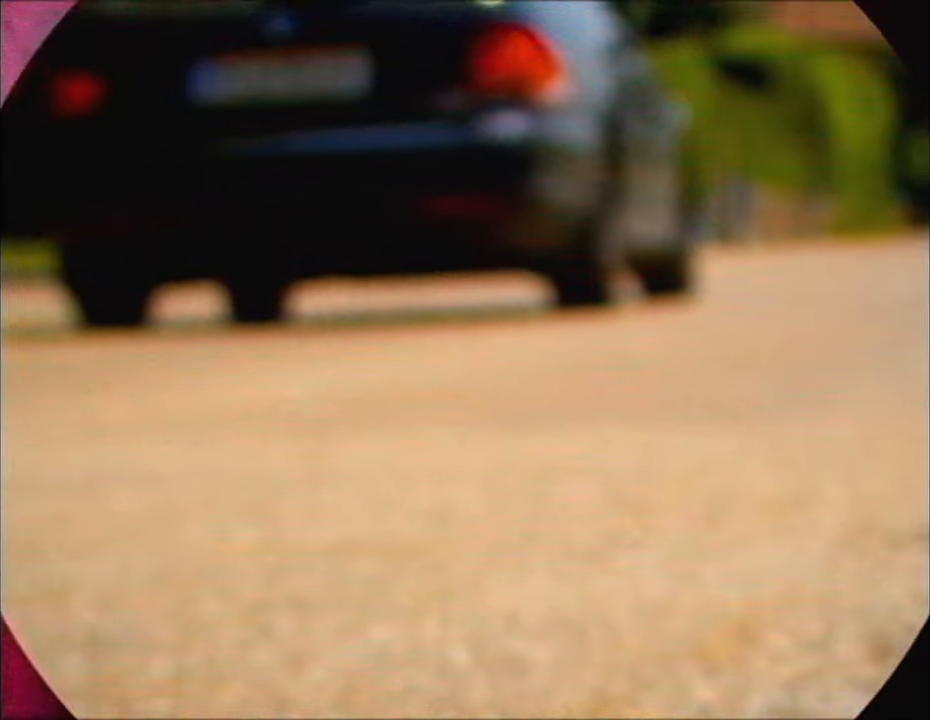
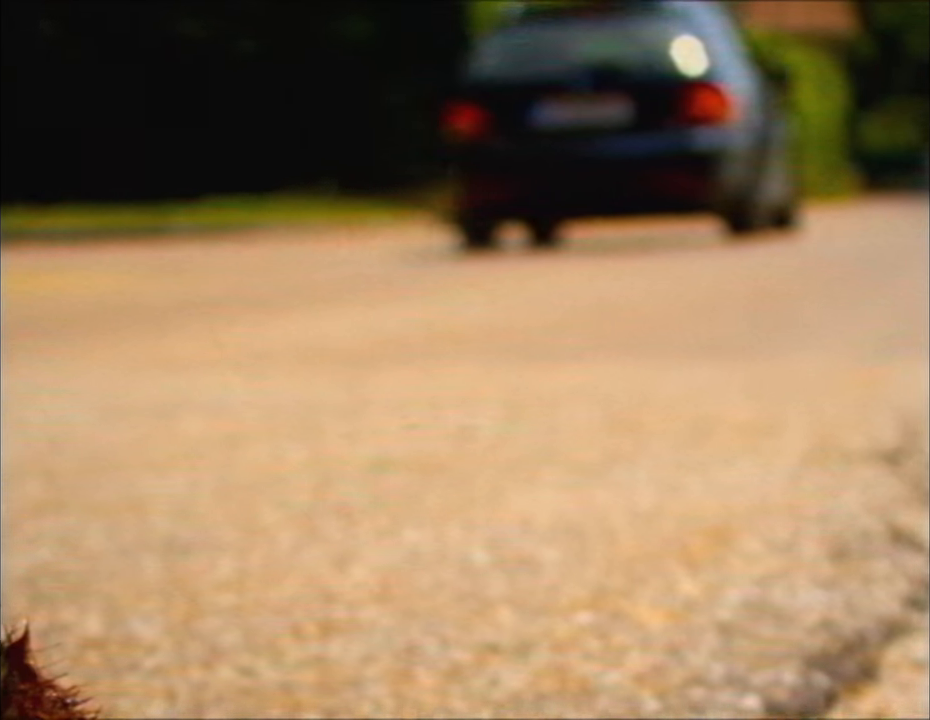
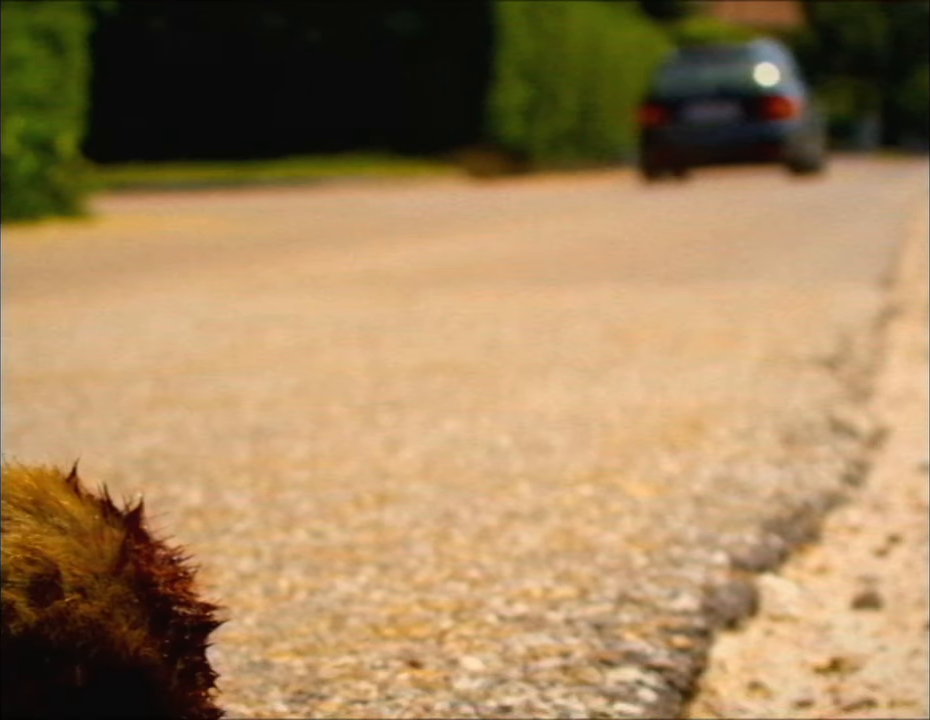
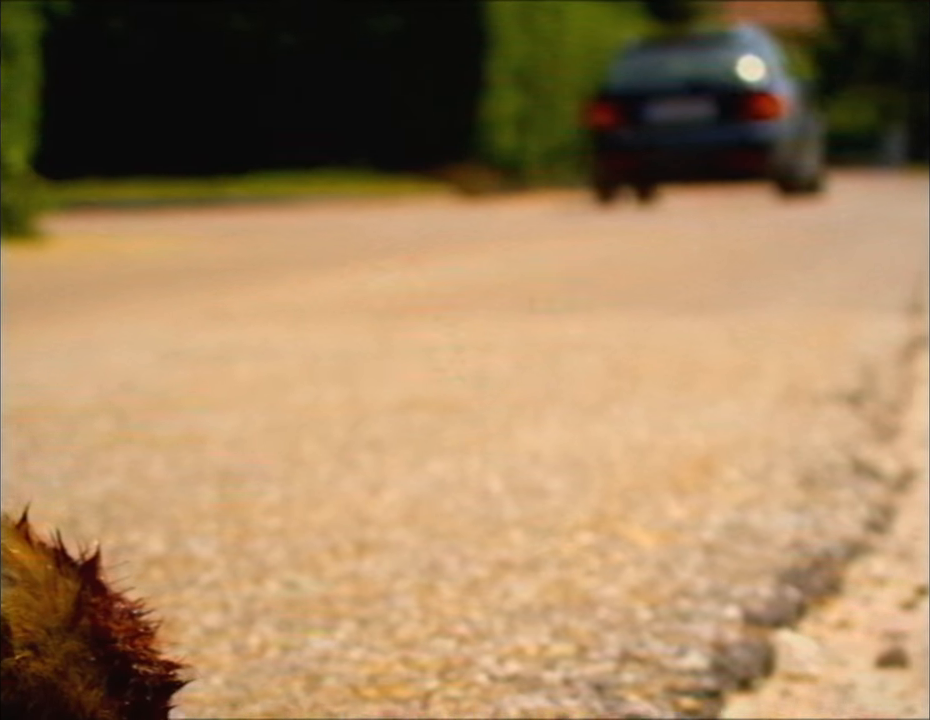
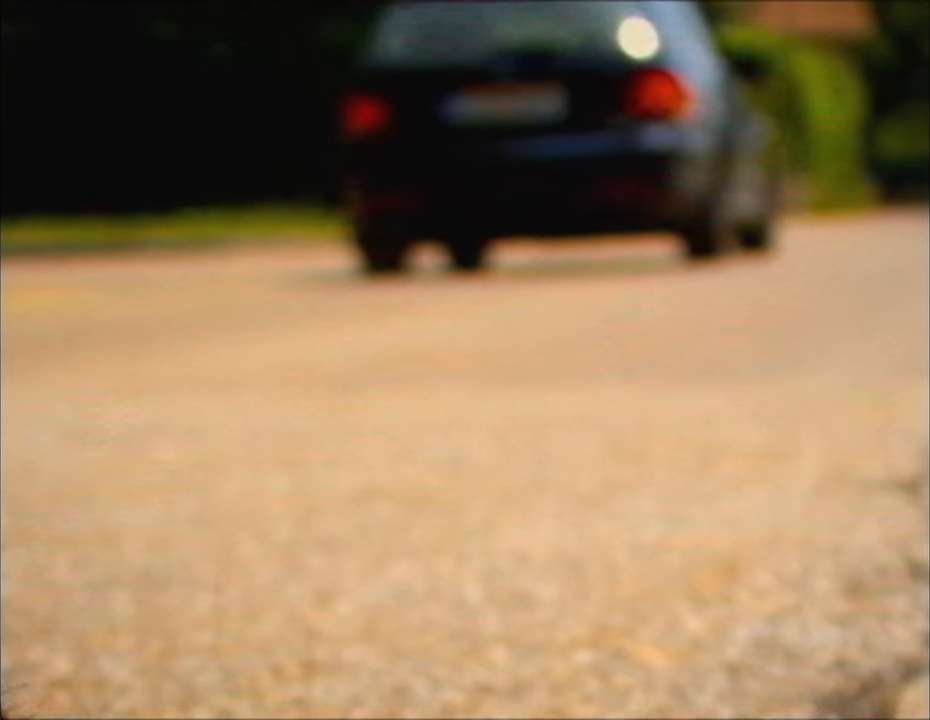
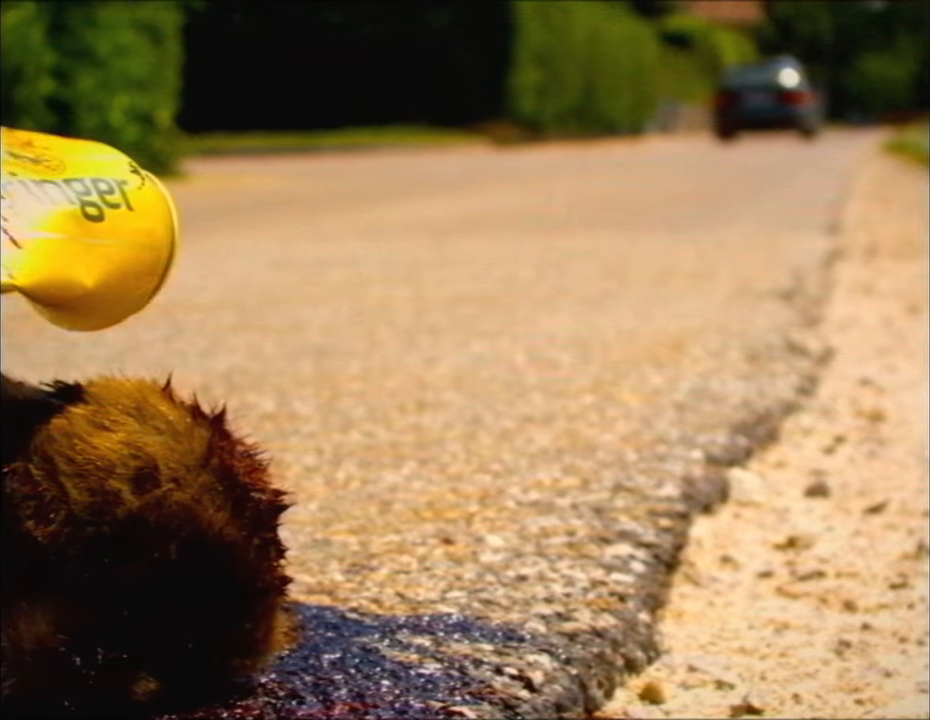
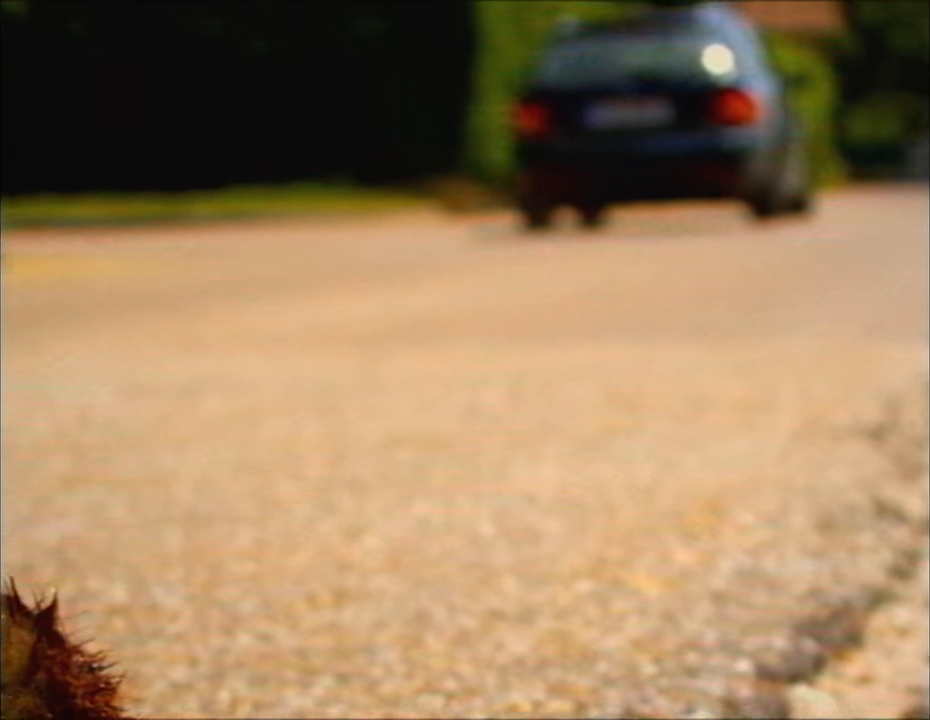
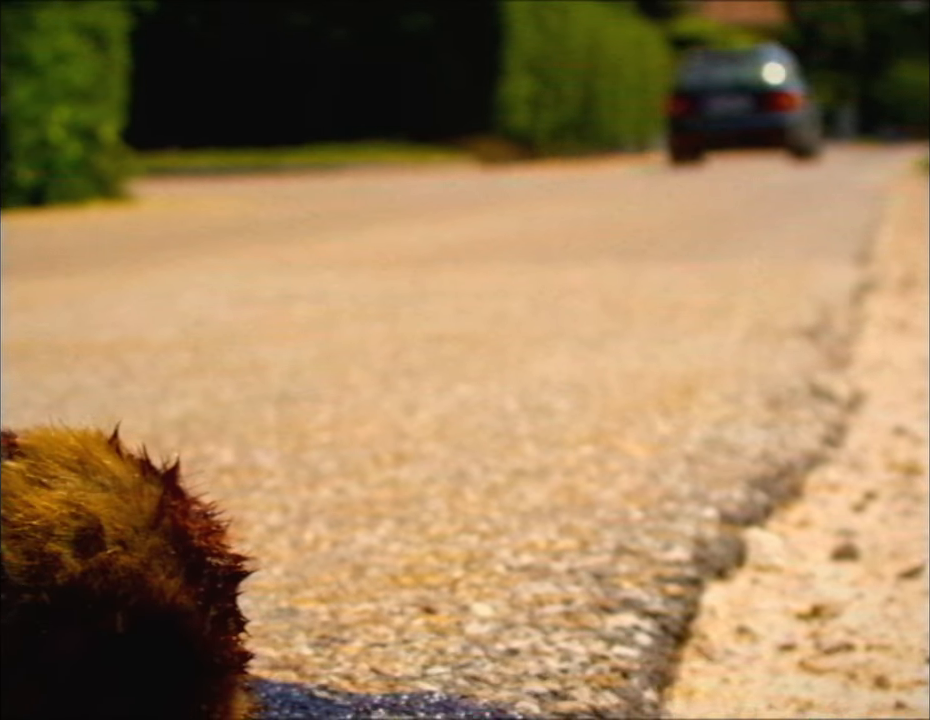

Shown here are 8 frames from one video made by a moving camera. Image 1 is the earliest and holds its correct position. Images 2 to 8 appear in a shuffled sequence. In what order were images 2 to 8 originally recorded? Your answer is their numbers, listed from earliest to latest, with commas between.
5, 2, 7, 4, 3, 8, 6
